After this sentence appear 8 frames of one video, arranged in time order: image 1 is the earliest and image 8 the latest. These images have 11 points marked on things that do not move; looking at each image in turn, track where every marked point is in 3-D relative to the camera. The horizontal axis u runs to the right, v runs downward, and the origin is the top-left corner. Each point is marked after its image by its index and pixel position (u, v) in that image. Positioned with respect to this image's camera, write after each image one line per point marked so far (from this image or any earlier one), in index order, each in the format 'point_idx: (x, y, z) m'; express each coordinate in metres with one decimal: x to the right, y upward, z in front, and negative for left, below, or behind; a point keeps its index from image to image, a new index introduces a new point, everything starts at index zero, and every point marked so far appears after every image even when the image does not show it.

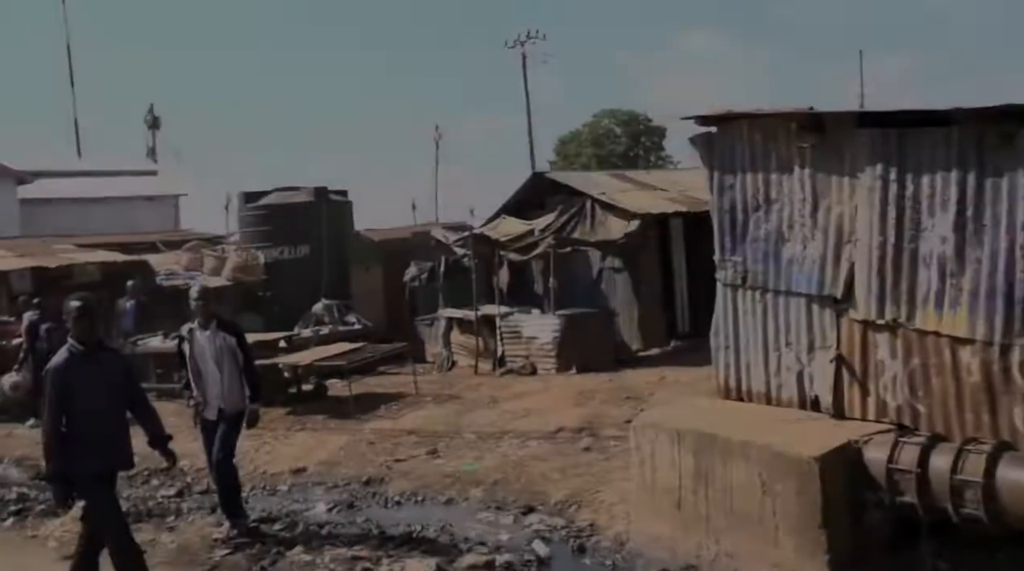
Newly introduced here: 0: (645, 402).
0: (+1.3, -1.1, +10.6) m
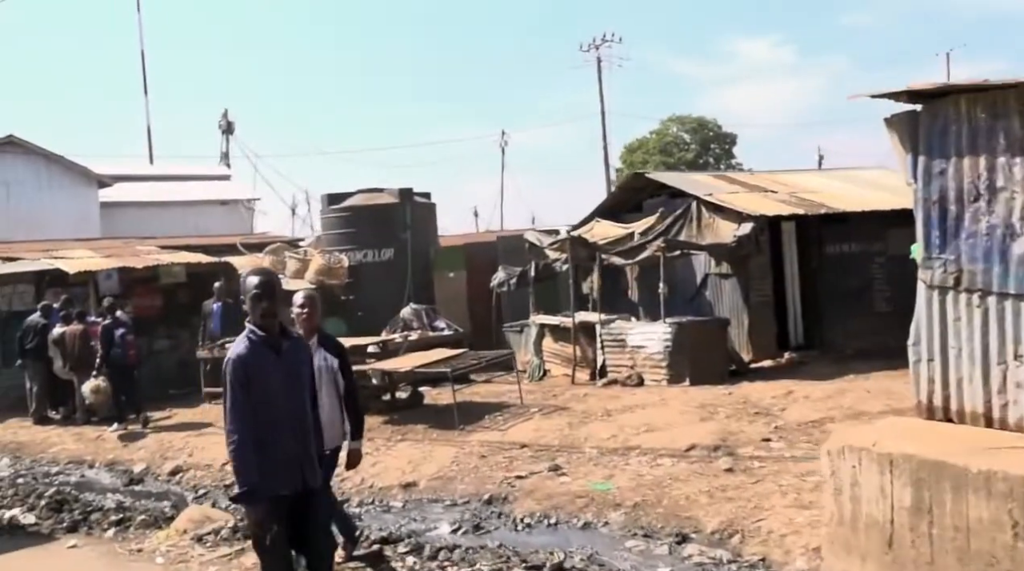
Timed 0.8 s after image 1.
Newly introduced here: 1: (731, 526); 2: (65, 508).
0: (+2.3, -1.2, +9.9) m
1: (+1.3, -1.4, +6.5) m
2: (-4.2, -2.1, +10.6) m
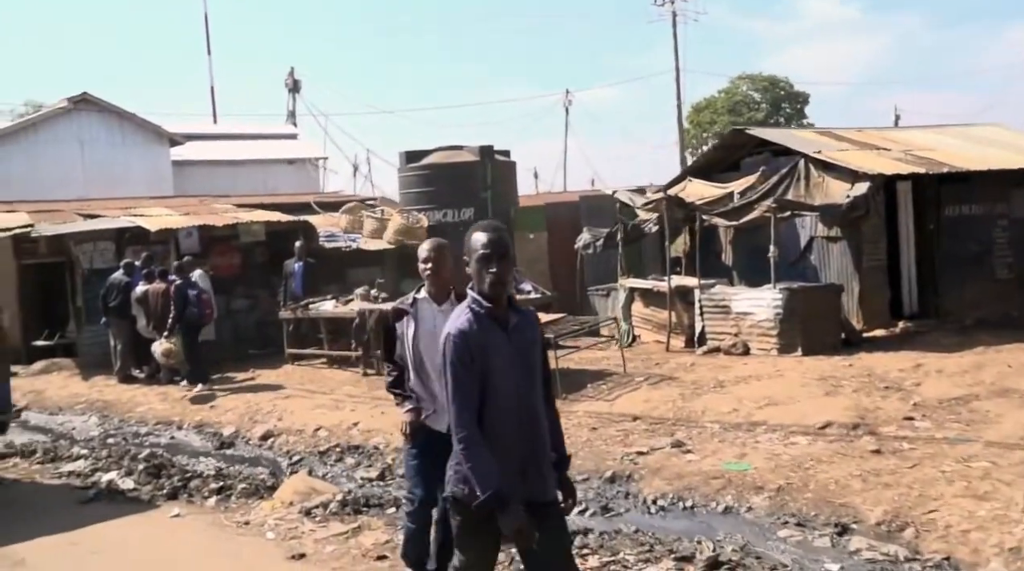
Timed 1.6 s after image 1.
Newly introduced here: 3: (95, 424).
0: (+3.3, -0.9, +9.2) m
1: (+2.1, -1.2, +5.9) m
2: (-3.2, -1.7, +10.4) m
3: (-5.9, -2.0, +15.8) m
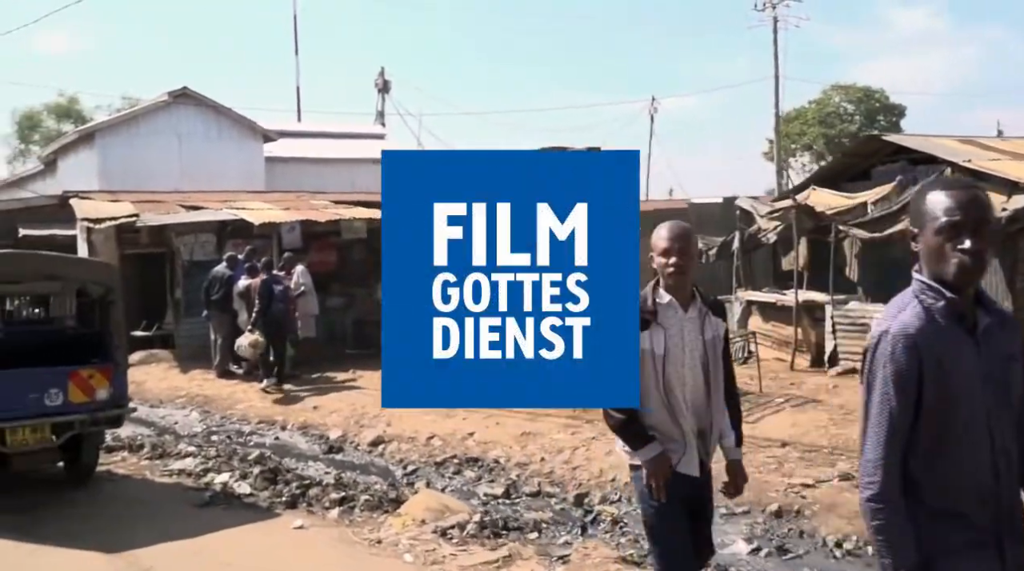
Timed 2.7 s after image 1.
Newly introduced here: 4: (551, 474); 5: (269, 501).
0: (+4.4, -1.1, +8.3) m
1: (+2.9, -1.4, +5.1) m
2: (-2.1, -1.7, +9.9) m
3: (-4.4, -1.9, +15.5) m
4: (+0.3, -1.7, +9.9) m
5: (-2.0, -1.8, +9.1) m
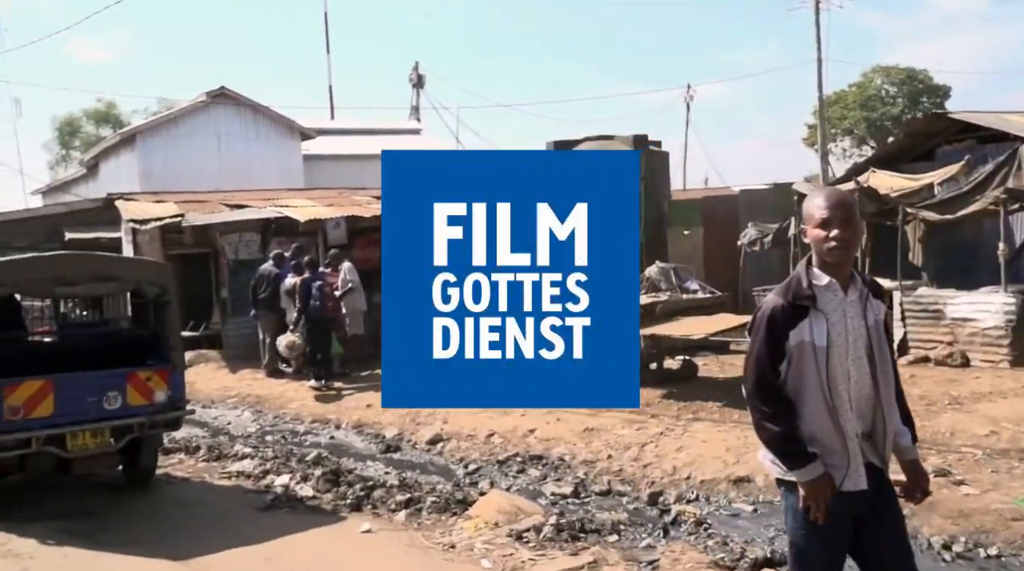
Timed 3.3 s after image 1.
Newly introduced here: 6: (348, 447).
0: (+4.9, -0.9, +7.8) m
1: (+3.3, -1.3, +4.7) m
2: (-1.5, -1.7, +9.6) m
3: (-3.6, -1.8, +15.4) m
4: (+0.9, -1.6, +9.6) m
5: (-1.4, -1.7, +8.9) m
6: (-1.9, -1.9, +13.0) m
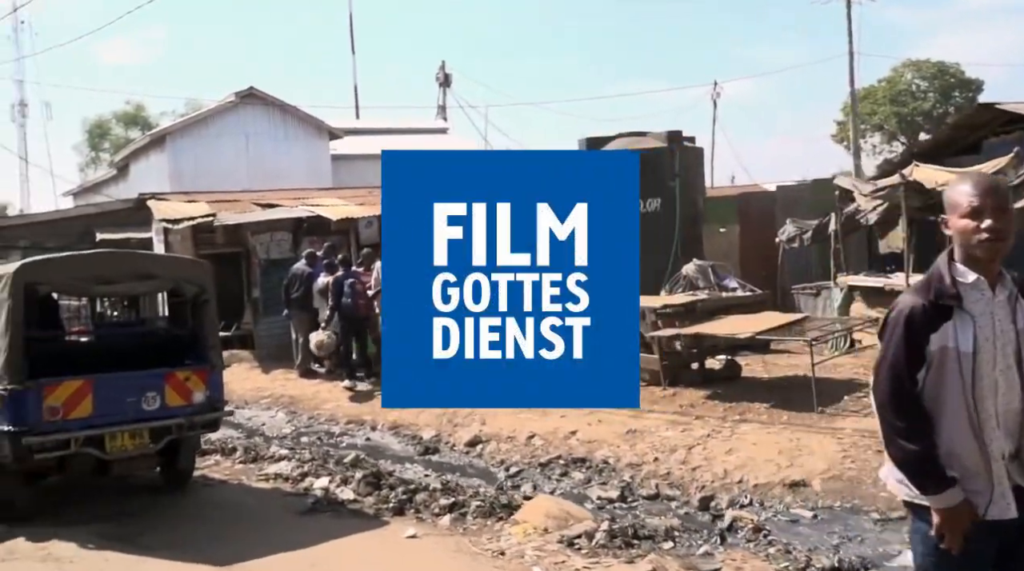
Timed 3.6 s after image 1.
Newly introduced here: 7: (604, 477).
0: (+5.3, -0.9, +7.5) m
1: (+3.6, -1.2, +4.4) m
2: (-1.1, -1.7, +9.4) m
3: (-3.1, -1.8, +15.2) m
4: (+1.3, -1.6, +9.4) m
5: (-1.1, -1.7, +8.7) m
6: (-1.5, -1.9, +12.8) m
7: (+0.8, -1.7, +9.9) m
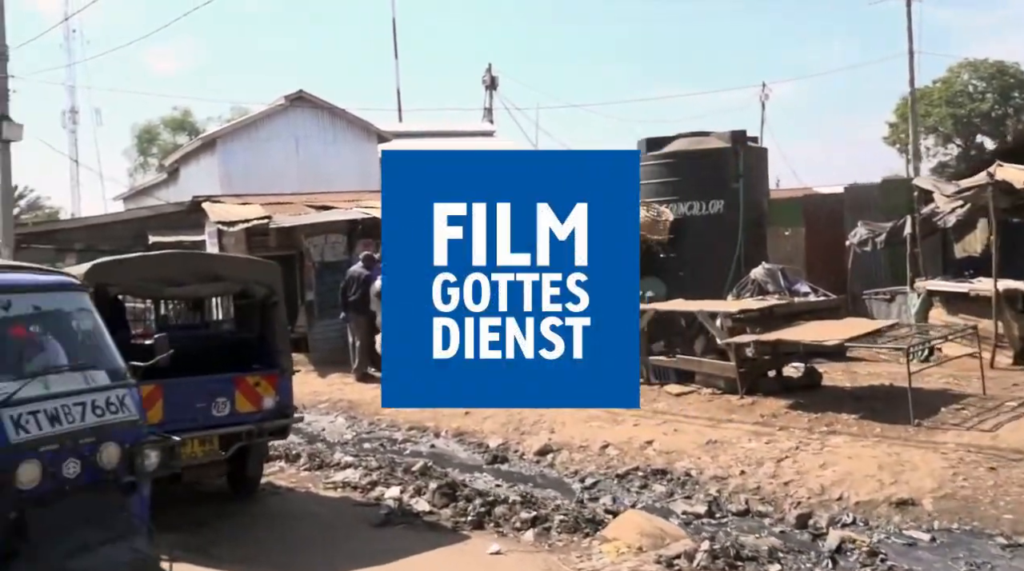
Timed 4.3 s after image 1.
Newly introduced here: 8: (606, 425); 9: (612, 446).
0: (+5.8, -1.0, +6.8) m
1: (+4.1, -1.3, +3.8) m
2: (-0.4, -1.7, +9.0) m
3: (-2.2, -1.9, +14.9) m
4: (+2.0, -1.6, +8.9) m
5: (-0.4, -1.7, +8.3) m
6: (-0.7, -1.9, +12.4) m
7: (+1.5, -1.7, +9.4) m
8: (+1.0, -1.5, +12.4) m
9: (+1.0, -1.6, +11.4) m
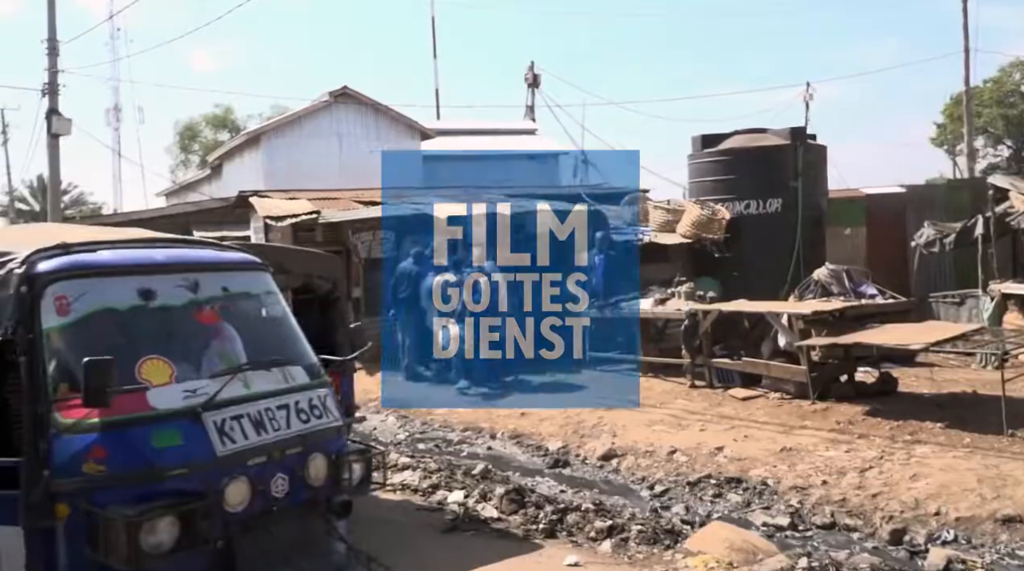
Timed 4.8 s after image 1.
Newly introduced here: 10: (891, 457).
0: (+6.3, -1.0, +6.2) m
1: (+4.4, -1.3, +3.3) m
2: (+0.1, -1.7, +8.6) m
3: (-1.5, -1.8, +14.5) m
4: (+2.5, -1.6, +8.4) m
5: (+0.1, -1.7, +7.9) m
6: (0.0, -1.9, +12.0) m
7: (+2.0, -1.7, +8.9) m
8: (+1.7, -1.5, +11.9) m
9: (+1.6, -1.6, +10.9) m
10: (+3.1, -1.4, +9.2) m
